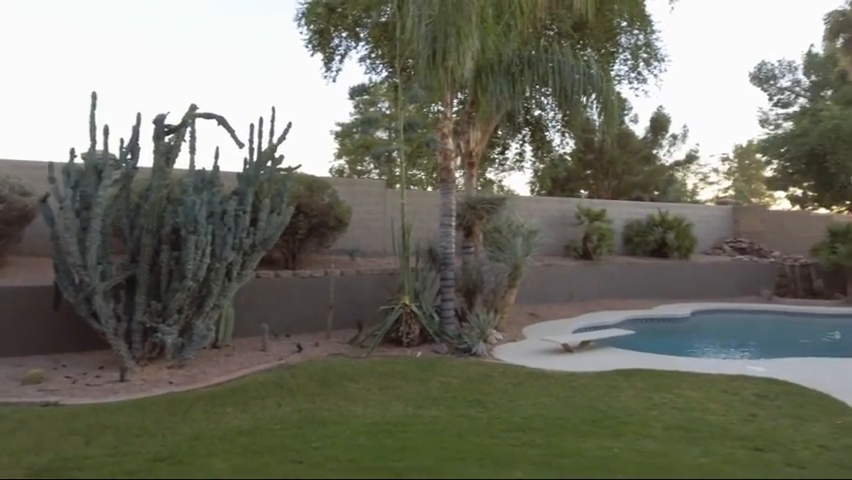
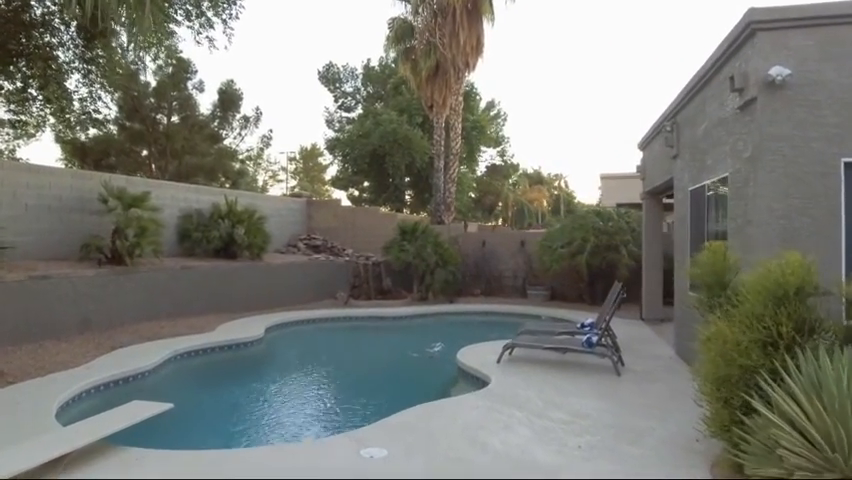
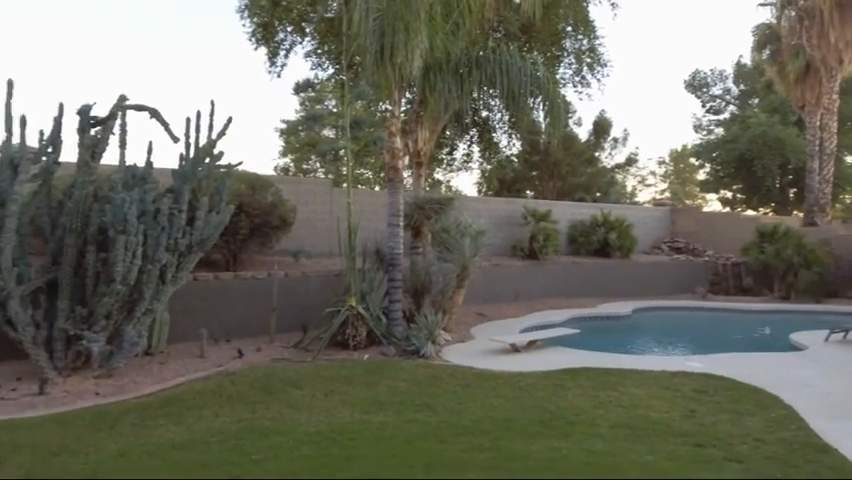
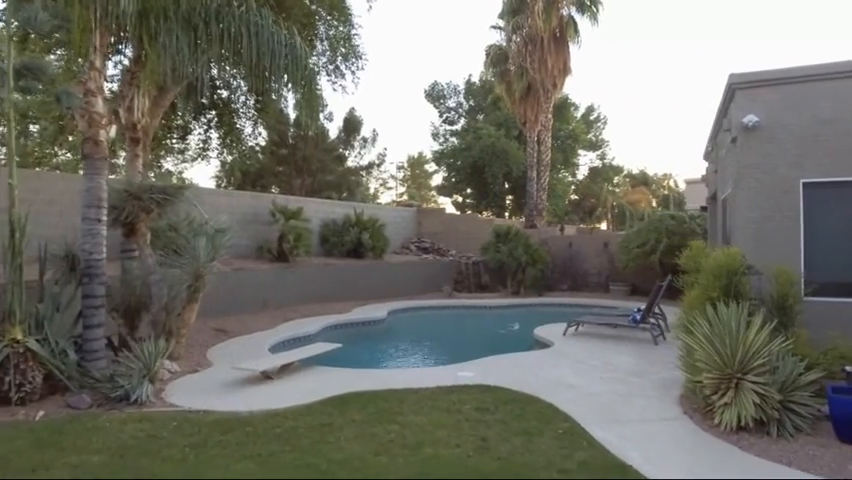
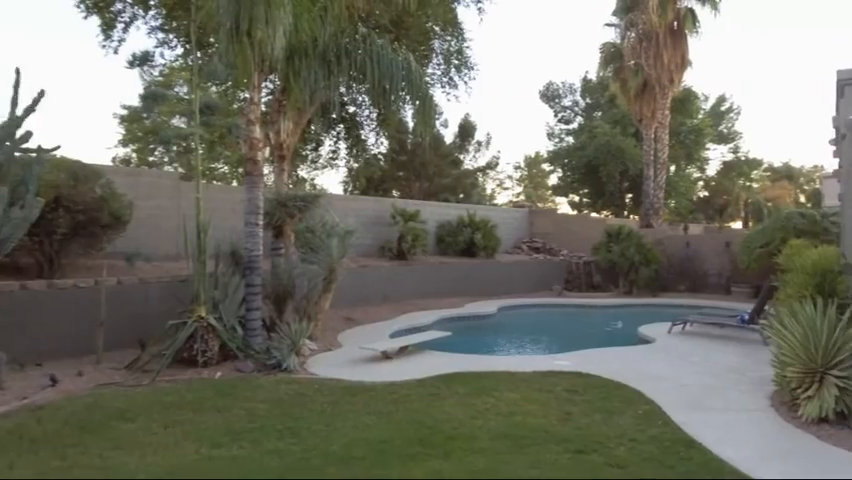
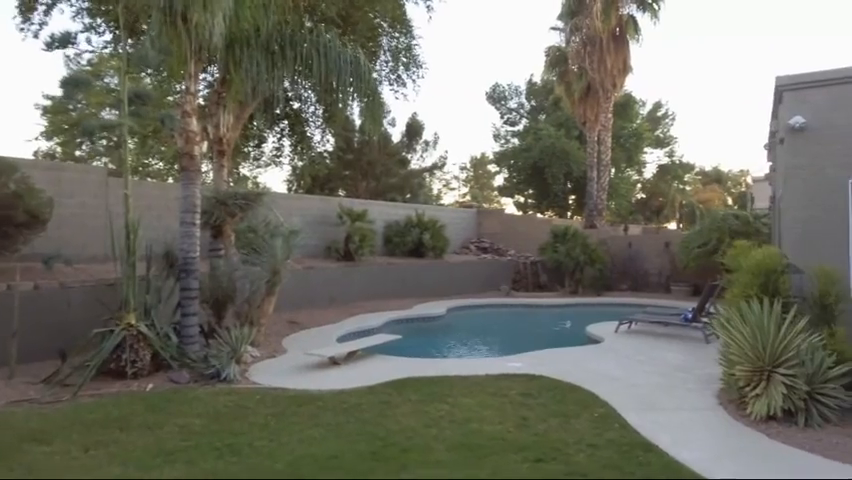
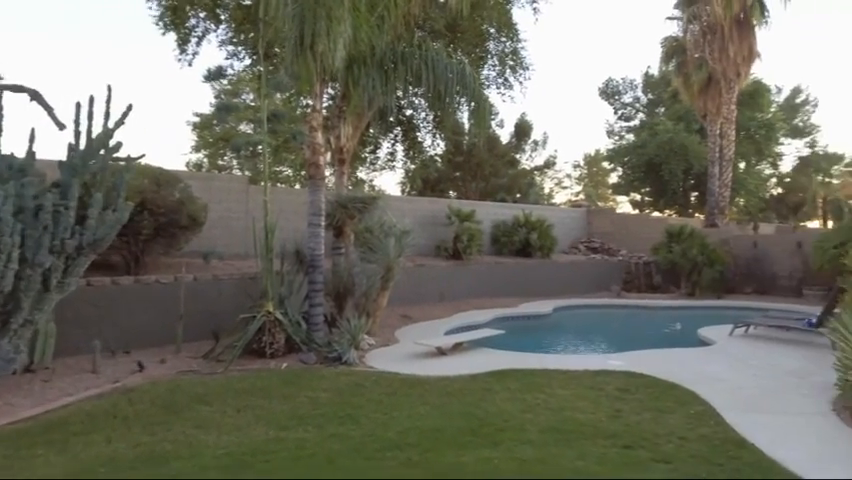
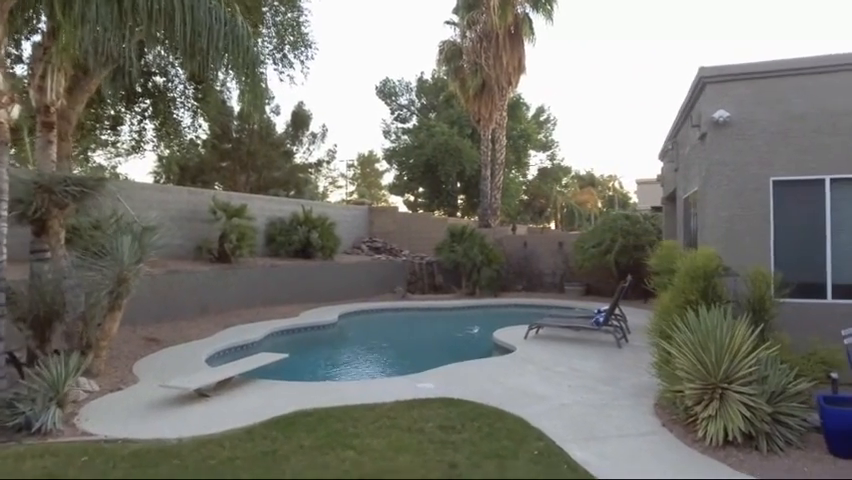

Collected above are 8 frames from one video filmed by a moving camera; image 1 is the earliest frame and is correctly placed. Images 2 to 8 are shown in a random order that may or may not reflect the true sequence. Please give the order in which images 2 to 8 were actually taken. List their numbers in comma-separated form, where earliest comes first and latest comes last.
3, 7, 5, 6, 4, 8, 2
